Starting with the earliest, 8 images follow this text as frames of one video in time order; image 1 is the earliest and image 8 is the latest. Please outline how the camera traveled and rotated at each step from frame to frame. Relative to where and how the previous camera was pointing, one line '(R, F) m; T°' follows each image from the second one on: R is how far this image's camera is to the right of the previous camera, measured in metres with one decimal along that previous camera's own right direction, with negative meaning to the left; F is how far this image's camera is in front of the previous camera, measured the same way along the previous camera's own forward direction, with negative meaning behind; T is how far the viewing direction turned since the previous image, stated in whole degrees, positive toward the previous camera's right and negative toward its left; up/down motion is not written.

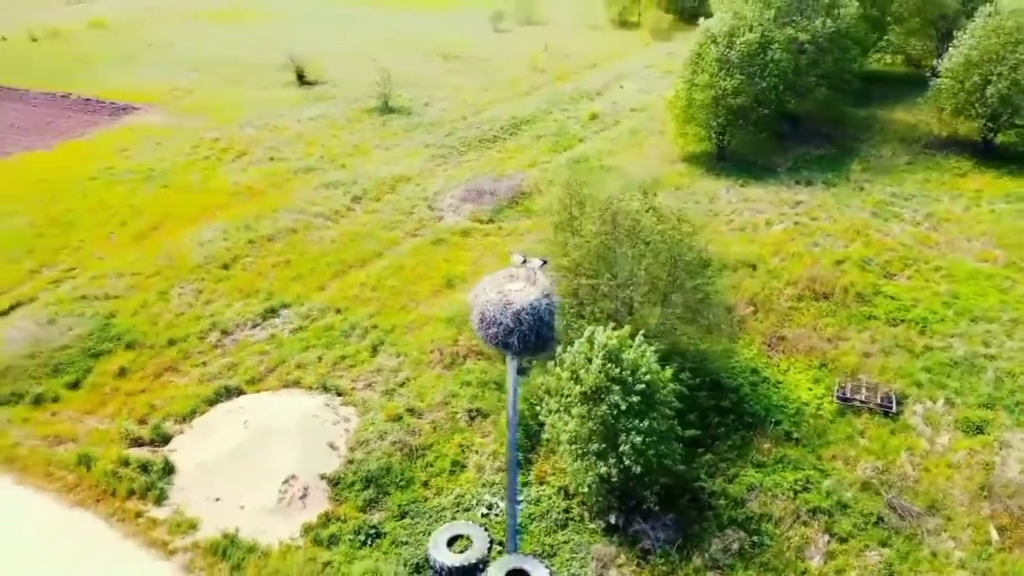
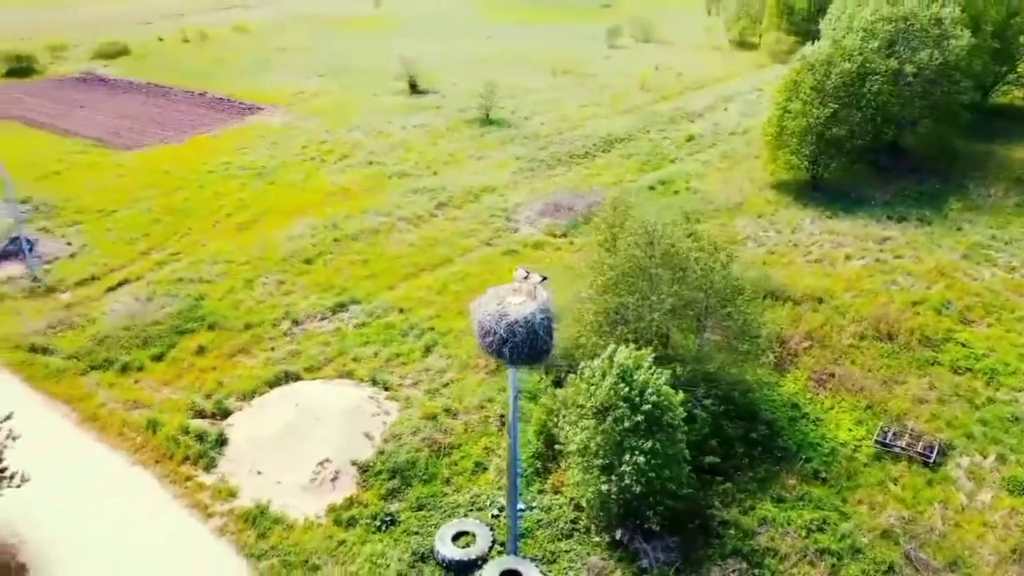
(+1.9, -0.6) m; -8°
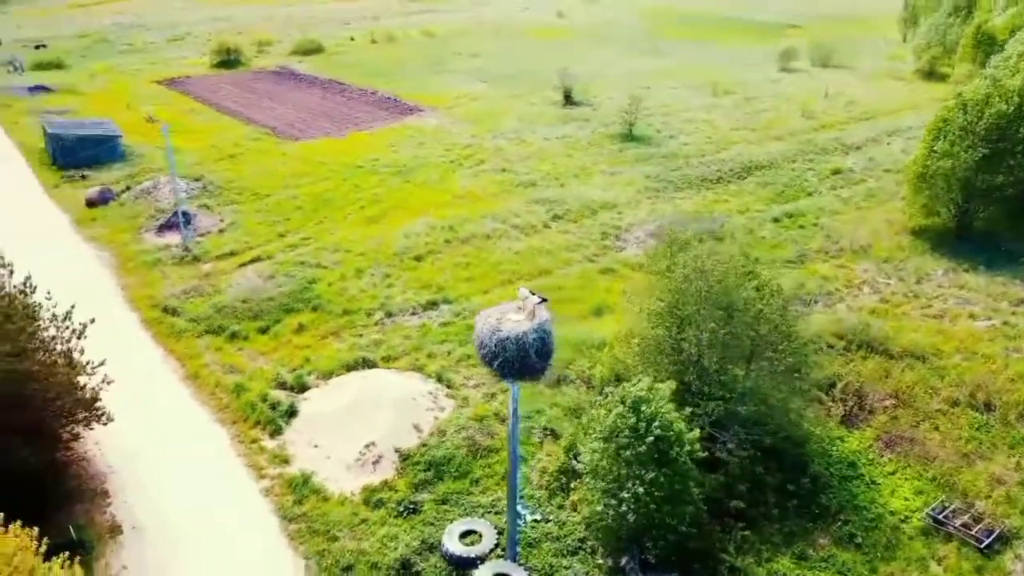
(+2.9, -0.4) m; -12°
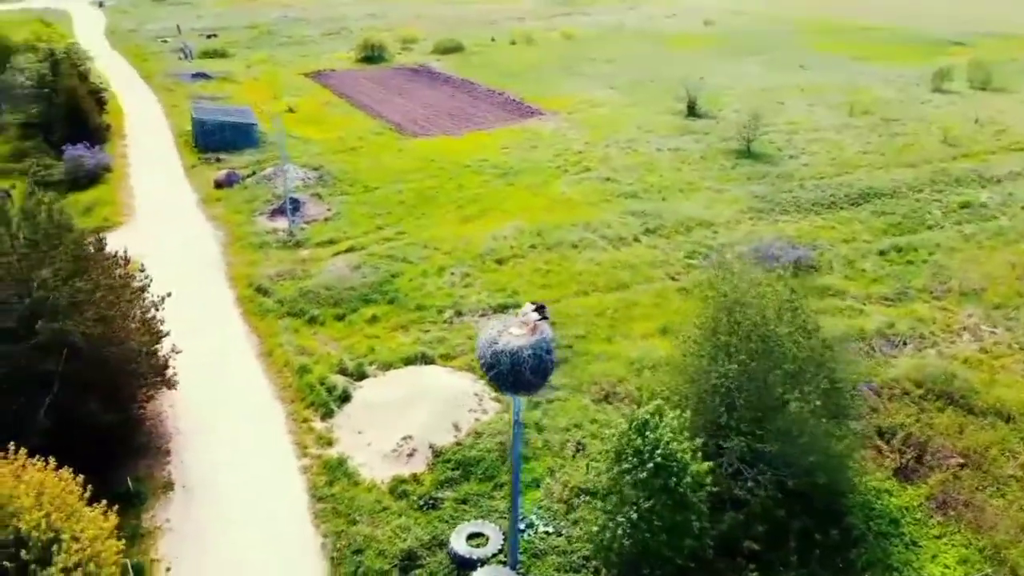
(+2.4, -0.1) m; -10°
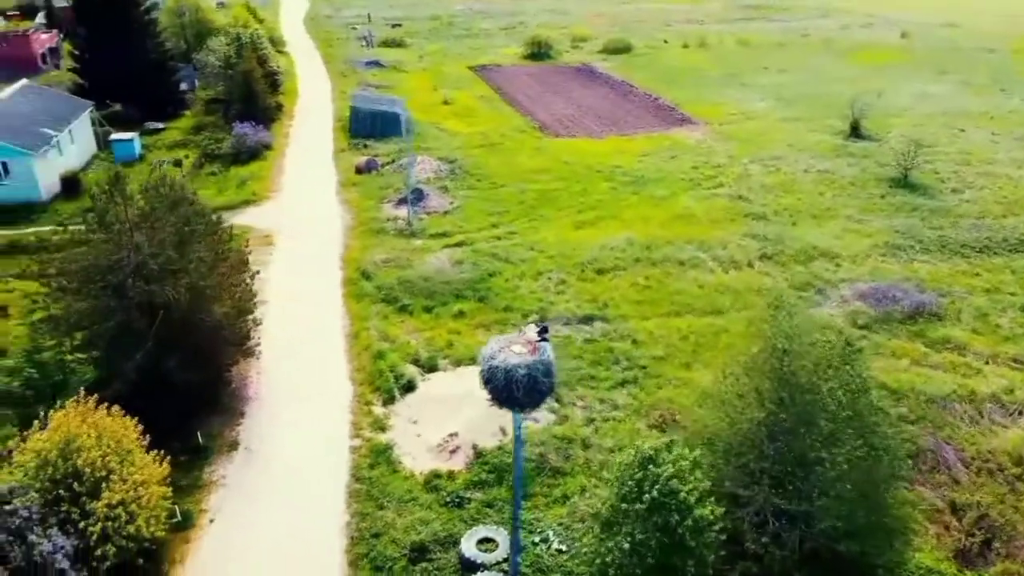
(+2.9, +0.1) m; -12°
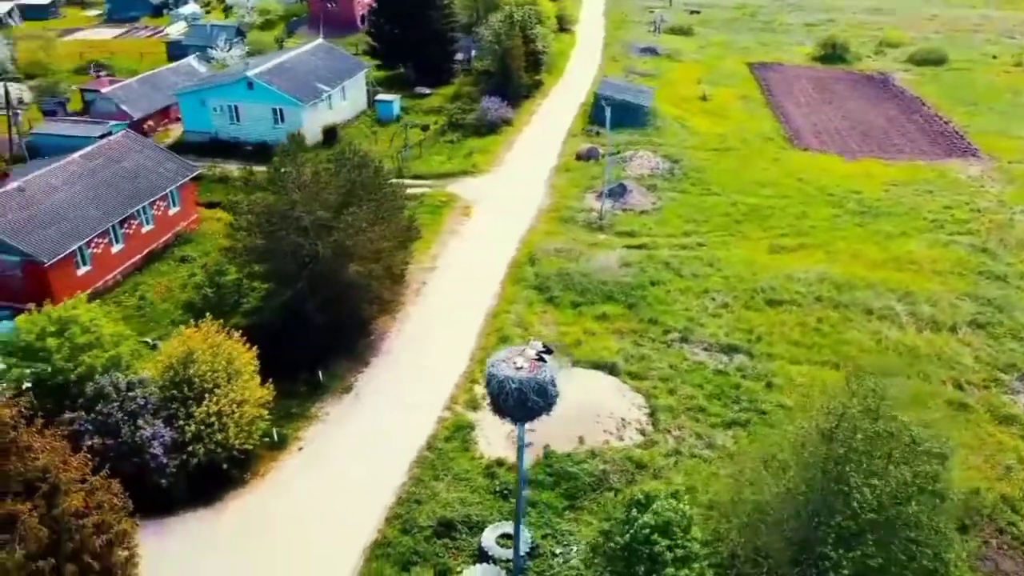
(+4.7, +0.5) m; -20°
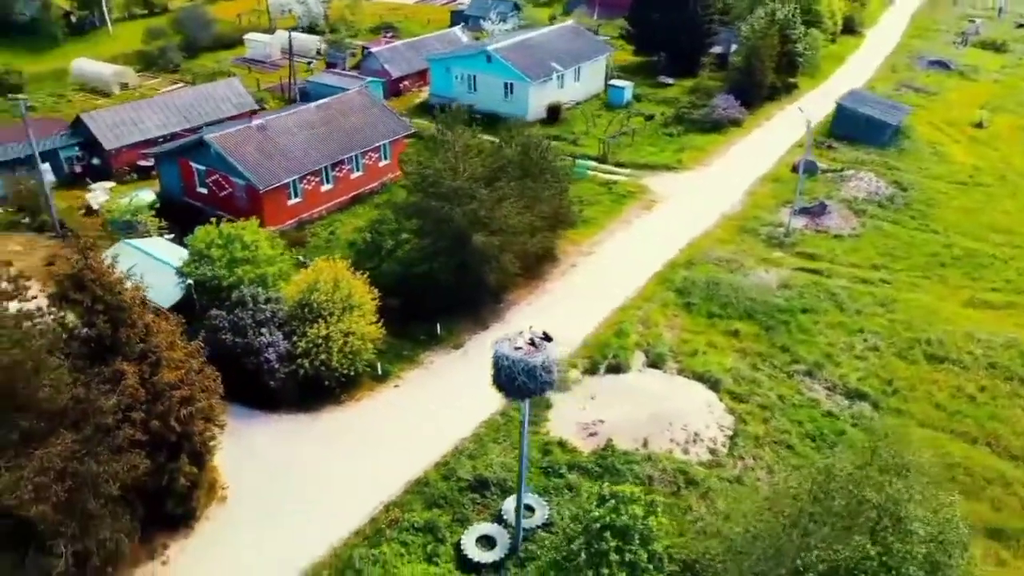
(+4.9, -0.3) m; -19°
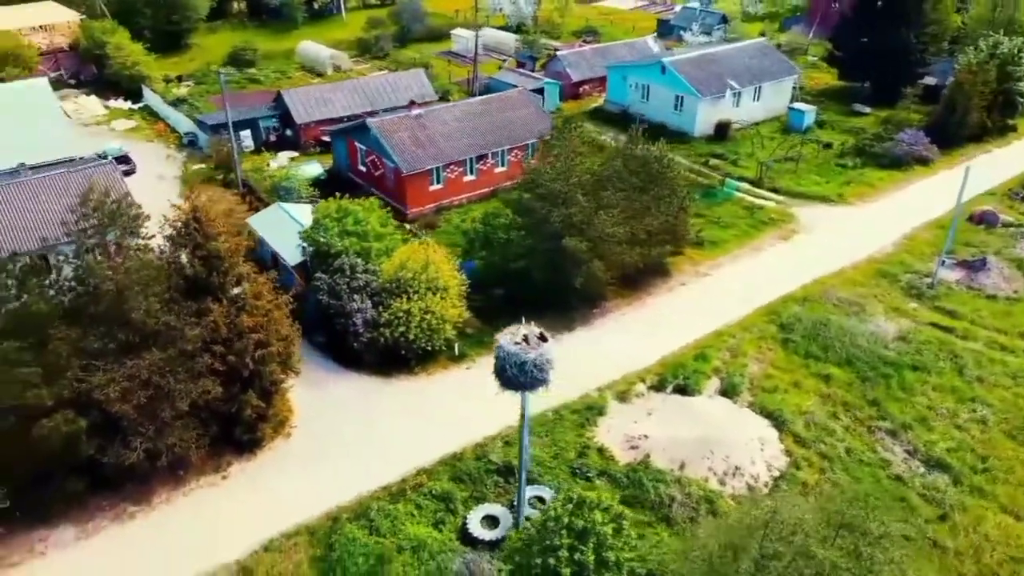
(+4.2, -0.6) m; -15°
